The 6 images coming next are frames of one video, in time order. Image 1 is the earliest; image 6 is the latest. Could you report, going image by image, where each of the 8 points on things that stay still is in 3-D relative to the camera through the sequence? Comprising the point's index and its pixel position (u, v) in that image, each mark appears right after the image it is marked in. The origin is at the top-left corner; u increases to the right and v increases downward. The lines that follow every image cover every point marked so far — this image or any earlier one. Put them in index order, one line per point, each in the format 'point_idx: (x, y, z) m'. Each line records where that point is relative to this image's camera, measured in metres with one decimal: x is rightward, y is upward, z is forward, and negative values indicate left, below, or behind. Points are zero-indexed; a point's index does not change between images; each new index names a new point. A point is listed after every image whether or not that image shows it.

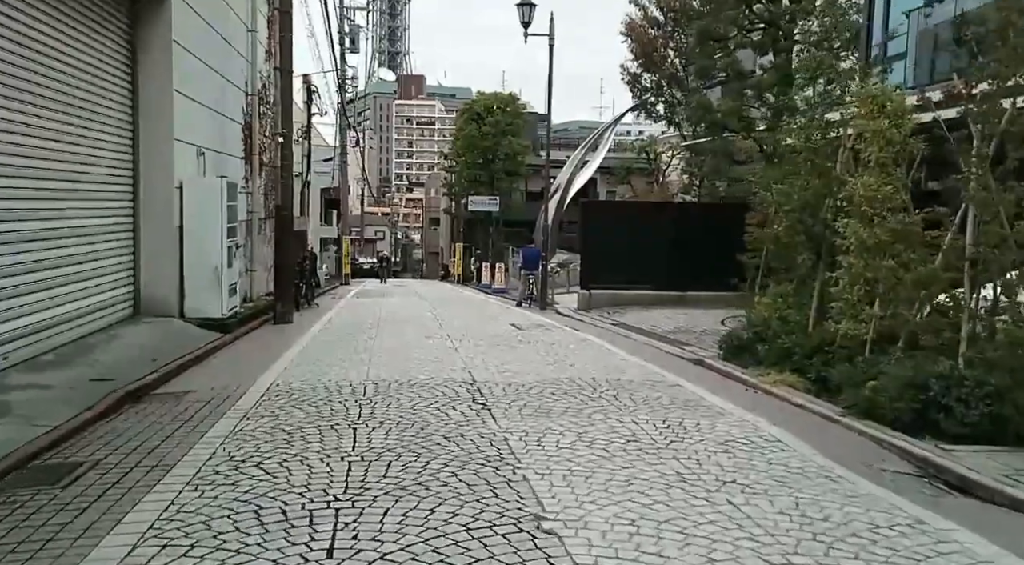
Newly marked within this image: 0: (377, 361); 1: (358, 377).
0: (-1.9, -1.1, +10.5) m
1: (-1.9, -1.2, +9.3) m
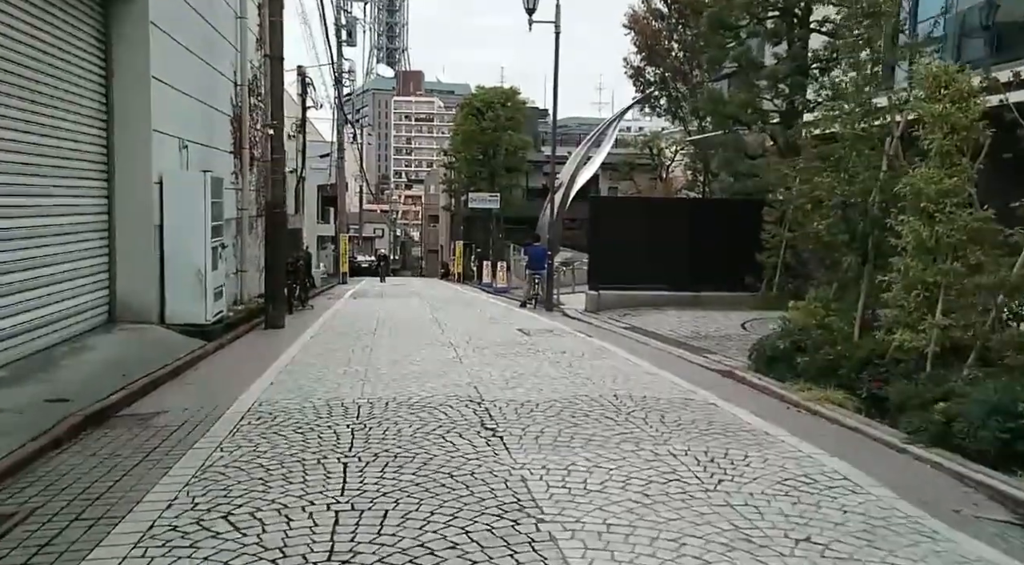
0: (-1.8, -1.2, +9.5) m
1: (-1.8, -1.2, +8.3) m
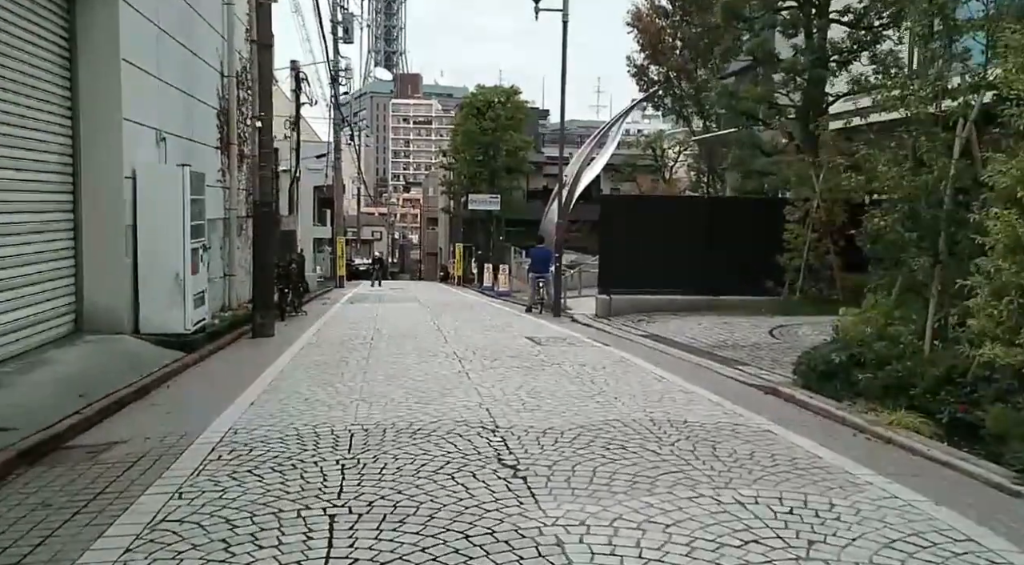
0: (-1.6, -1.2, +8.4) m
1: (-1.6, -1.3, +7.1) m
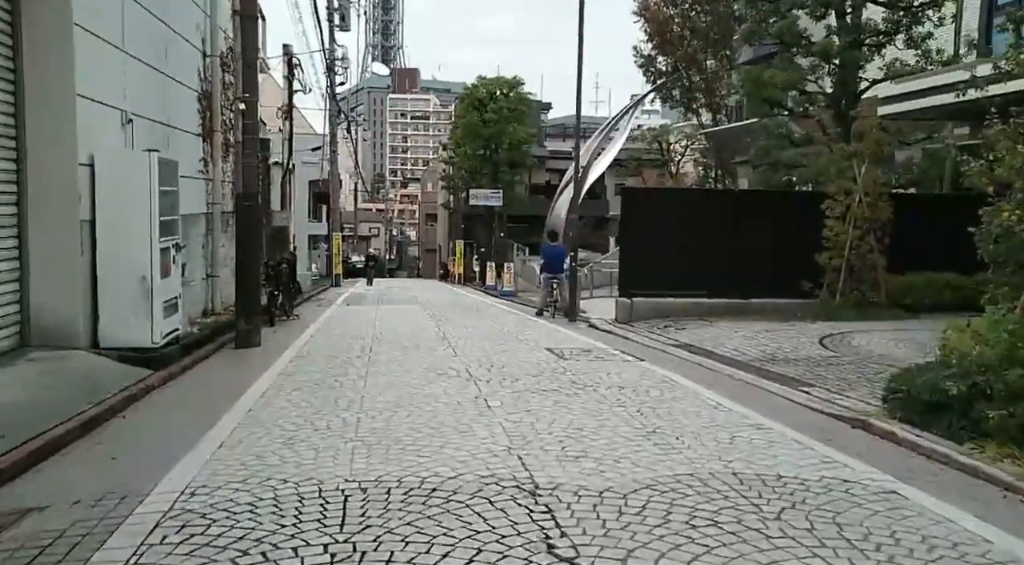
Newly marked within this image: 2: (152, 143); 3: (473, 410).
0: (-1.3, -1.3, +6.8) m
1: (-1.3, -1.4, +5.5) m
2: (-5.9, +2.3, +12.2) m
3: (-0.4, -1.3, +7.4) m
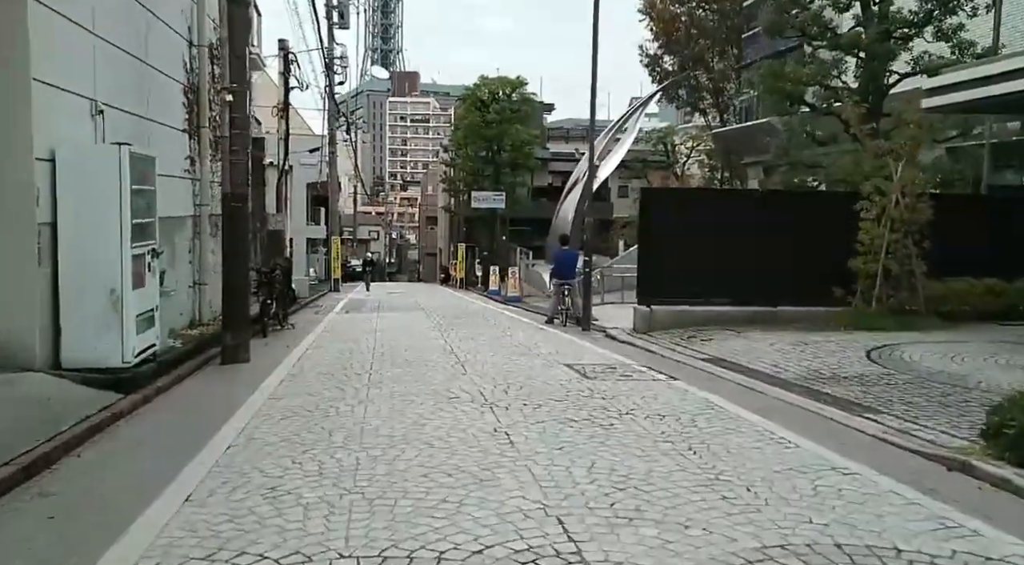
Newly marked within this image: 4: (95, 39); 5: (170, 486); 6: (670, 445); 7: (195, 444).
0: (-1.1, -1.4, +5.6) m
1: (-1.1, -1.5, +4.4) m
2: (-5.6, +2.1, +11.0) m
3: (-0.2, -1.4, +6.2) m
4: (-5.4, +3.2, +9.7) m
5: (-2.6, -1.5, +5.5) m
6: (+1.3, -1.4, +6.3) m
7: (-3.0, -1.5, +7.0) m
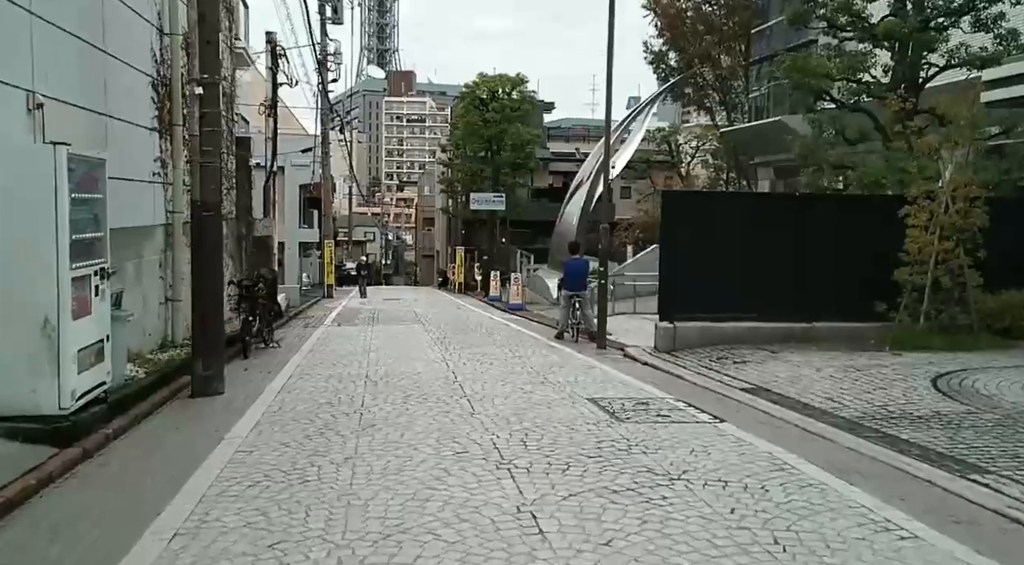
0: (-0.9, -1.7, +4.1) m
1: (-0.9, -1.8, +2.9) m
2: (-5.5, +1.9, +9.5) m
3: (0.0, -1.6, +4.8) m
4: (-5.3, +2.9, +8.2) m
5: (-2.4, -1.8, +3.9) m
6: (+1.5, -1.6, +4.9) m
7: (-2.8, -1.8, +5.4) m
